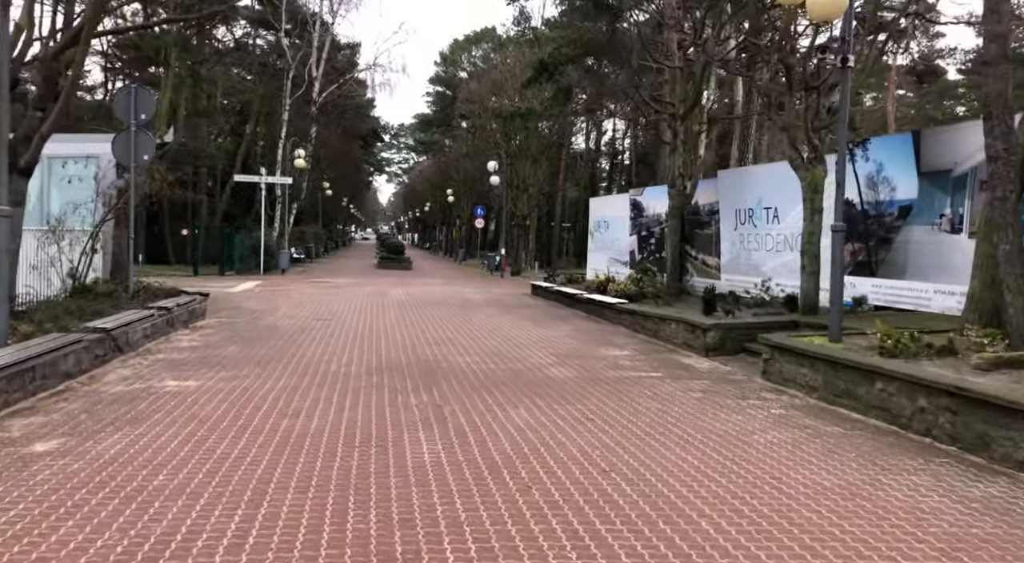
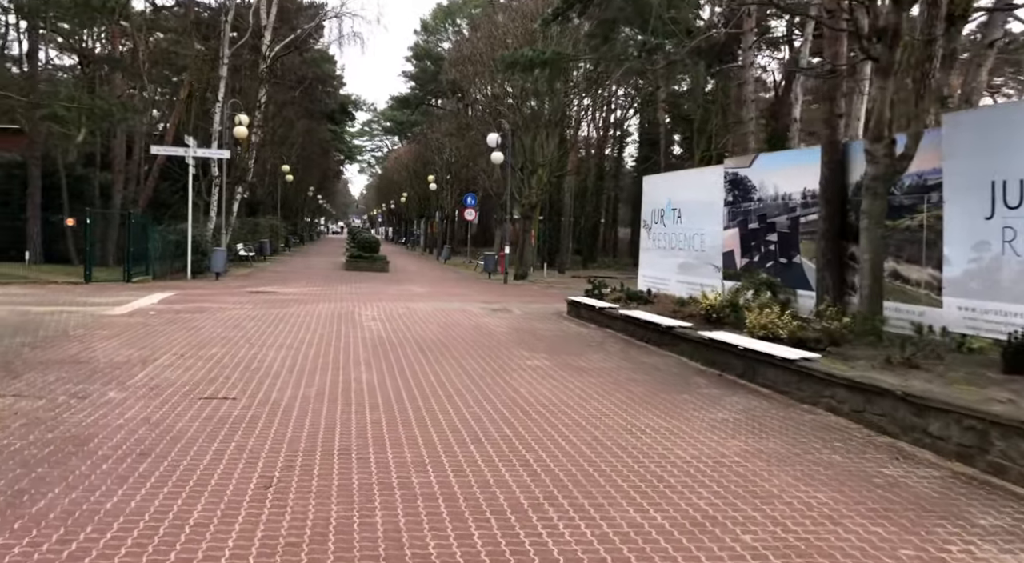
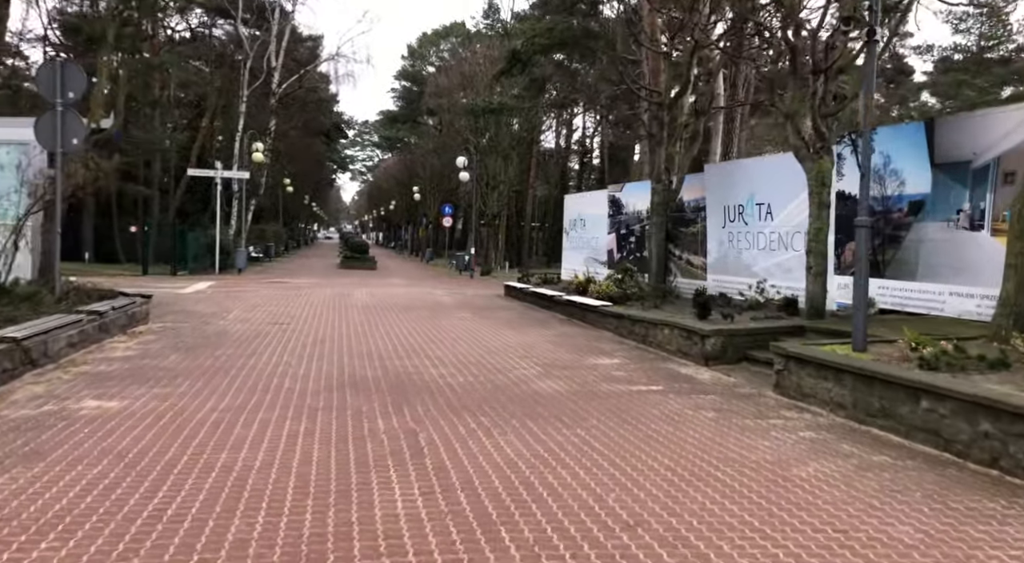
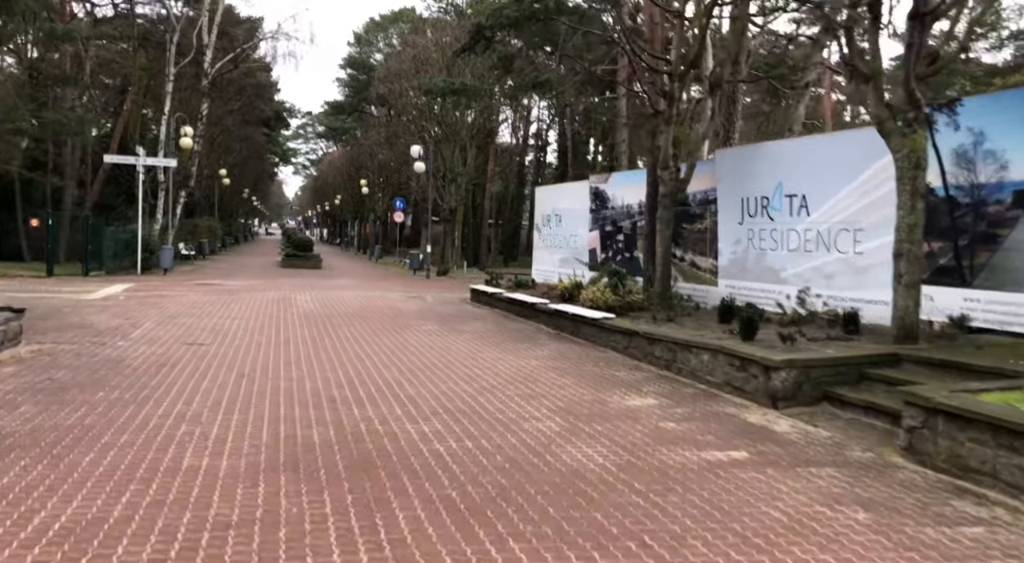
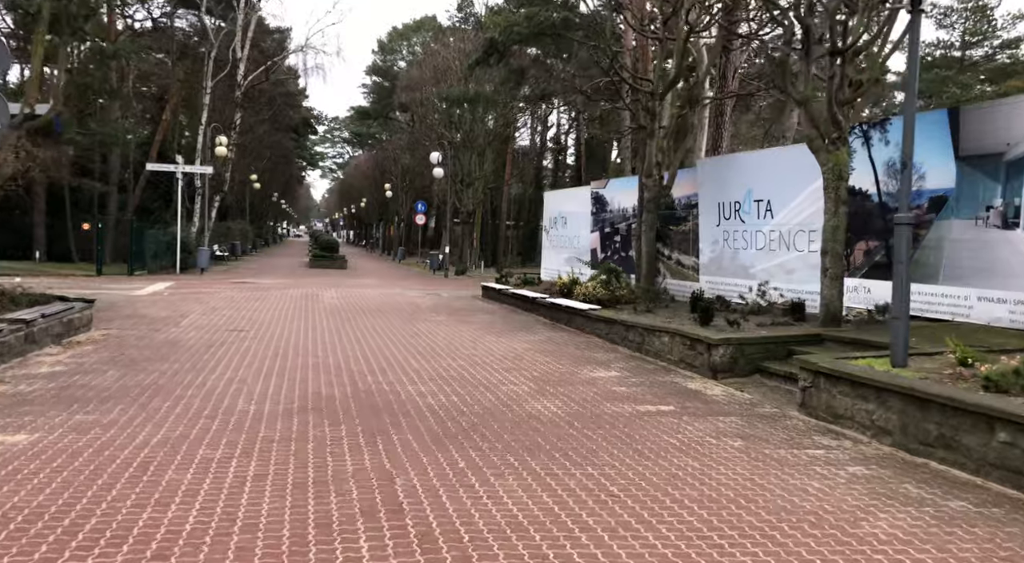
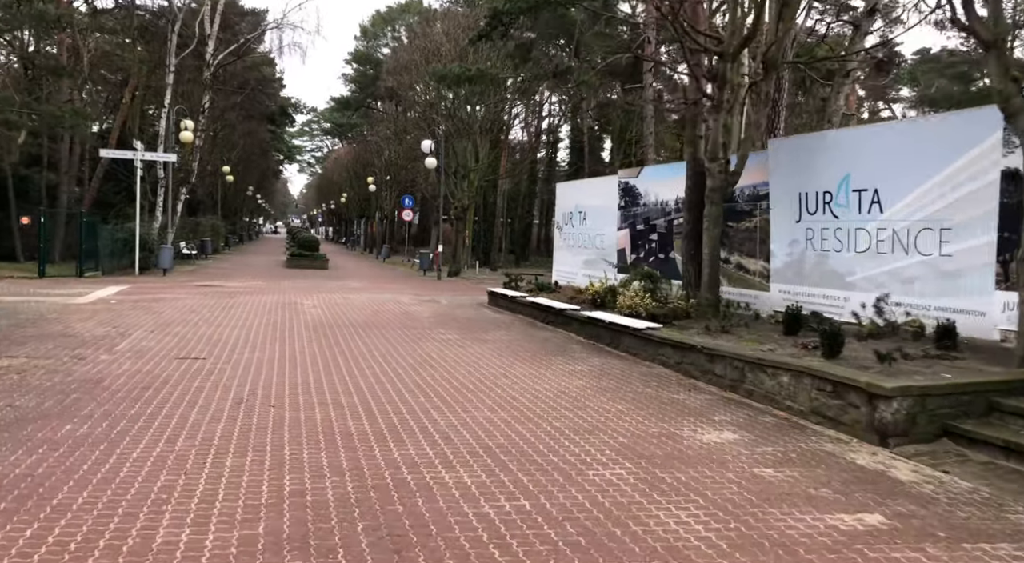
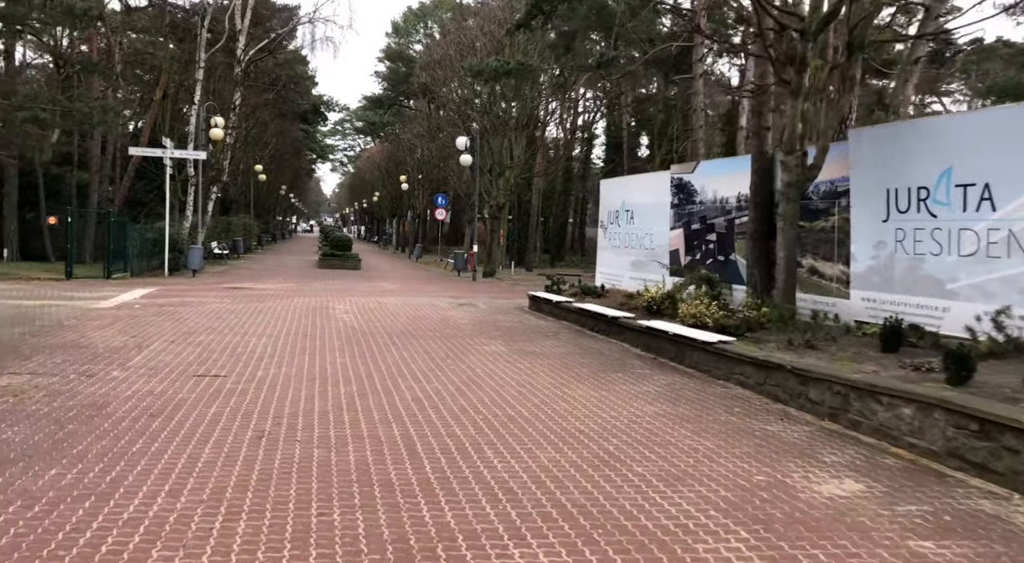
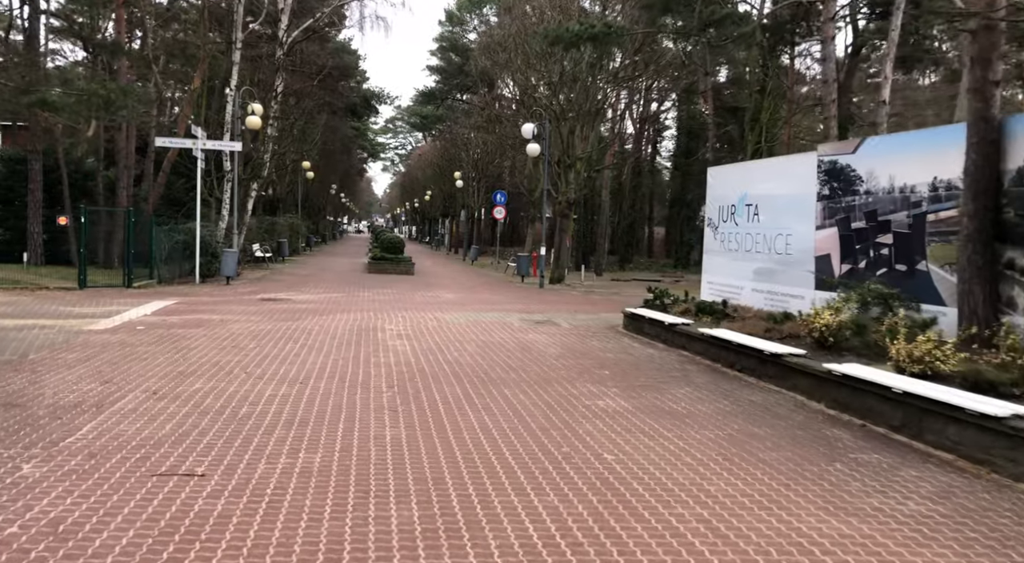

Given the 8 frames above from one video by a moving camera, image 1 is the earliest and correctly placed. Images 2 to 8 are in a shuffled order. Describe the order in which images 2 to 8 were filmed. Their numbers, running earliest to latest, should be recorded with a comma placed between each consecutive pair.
3, 5, 4, 6, 7, 2, 8
